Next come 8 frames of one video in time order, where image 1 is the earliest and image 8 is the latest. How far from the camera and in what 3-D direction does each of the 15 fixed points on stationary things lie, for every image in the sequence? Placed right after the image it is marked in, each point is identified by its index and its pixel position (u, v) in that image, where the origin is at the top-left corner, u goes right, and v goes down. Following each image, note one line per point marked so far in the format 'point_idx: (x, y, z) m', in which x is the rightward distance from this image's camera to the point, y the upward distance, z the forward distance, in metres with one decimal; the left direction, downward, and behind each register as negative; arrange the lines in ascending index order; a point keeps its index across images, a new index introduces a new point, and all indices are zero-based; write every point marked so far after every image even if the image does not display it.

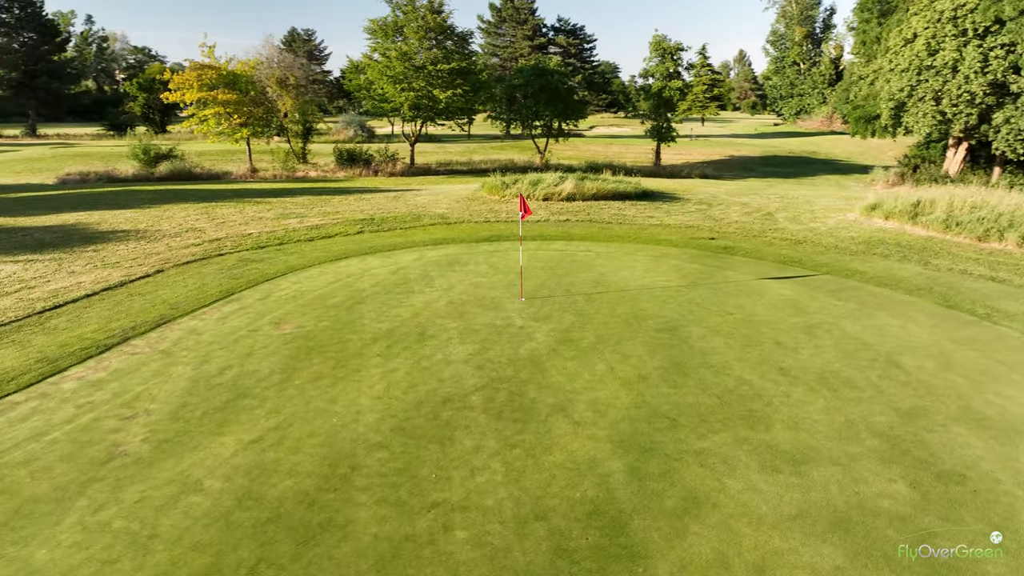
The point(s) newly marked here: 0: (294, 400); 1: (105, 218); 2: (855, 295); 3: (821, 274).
0: (-2.5, -1.3, +8.0) m
1: (-11.0, +1.8, +19.3) m
2: (+5.7, -0.2, +11.9) m
3: (+5.8, +0.2, +13.3) m
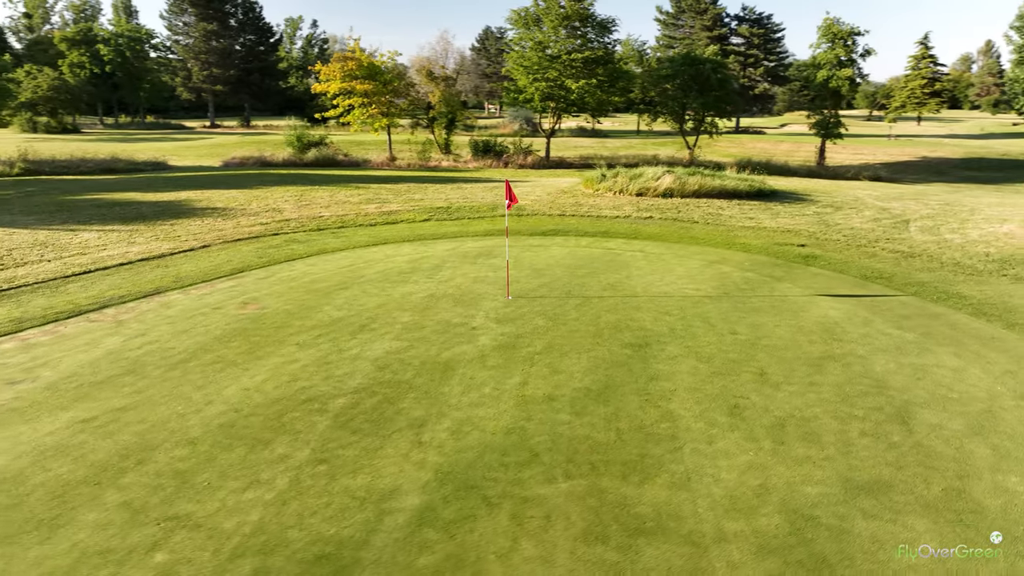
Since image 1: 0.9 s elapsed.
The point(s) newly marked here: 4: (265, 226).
0: (-3.7, -1.0, +7.6) m
1: (-8.7, +2.6, +20.7) m
2: (+5.4, -0.5, +9.2) m
3: (+5.9, -0.1, +10.6) m
4: (-5.9, +1.5, +17.0) m
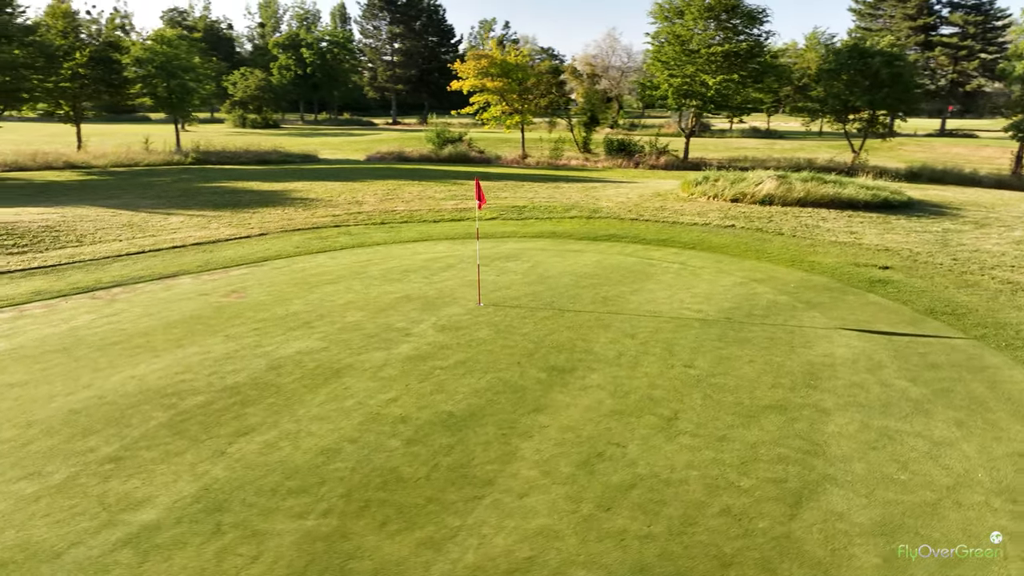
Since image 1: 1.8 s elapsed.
0: (-4.8, -0.8, +7.9) m
1: (-6.1, +3.0, +21.8) m
2: (+4.4, -1.0, +7.2) m
3: (+5.3, -0.6, +8.4) m
4: (-4.4, +1.7, +17.5) m
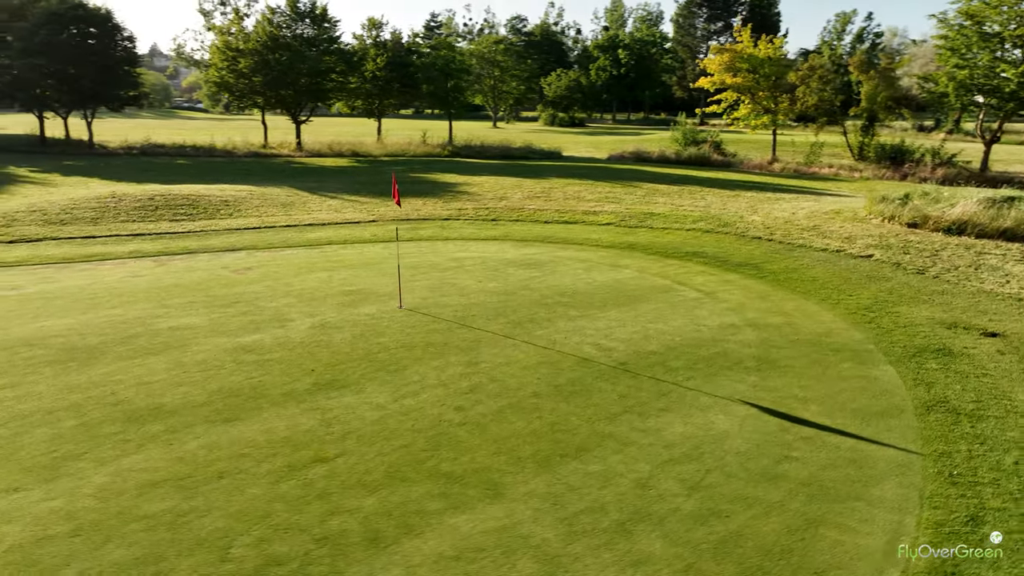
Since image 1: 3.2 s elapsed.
0: (-6.3, -0.3, +9.6) m
1: (-0.8, +3.3, +22.4) m
2: (+1.6, -1.5, +4.8) m
3: (+2.9, -1.3, +5.5) m
4: (-1.4, +1.9, +17.9) m
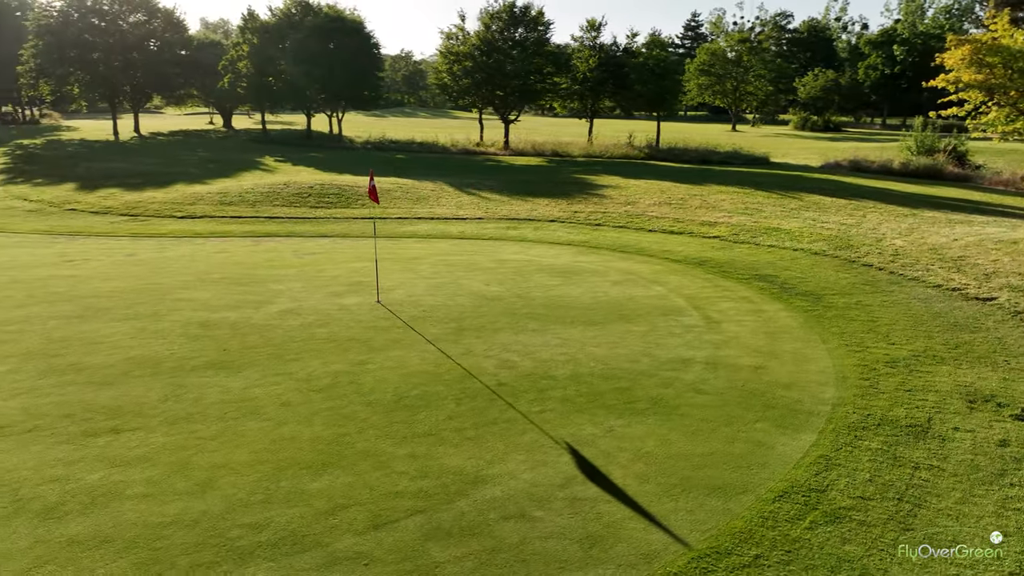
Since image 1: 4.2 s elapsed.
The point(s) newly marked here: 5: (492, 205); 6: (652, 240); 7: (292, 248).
0: (-6.2, +0.2, +11.3) m
1: (+3.7, +3.0, +21.5) m
2: (-0.7, -1.6, +4.2) m
3: (+0.8, -1.5, +4.4) m
4: (+1.4, +1.8, +17.5) m
5: (-0.5, +2.2, +19.0) m
6: (+2.8, +1.0, +14.4) m
7: (-4.2, +0.8, +13.5) m
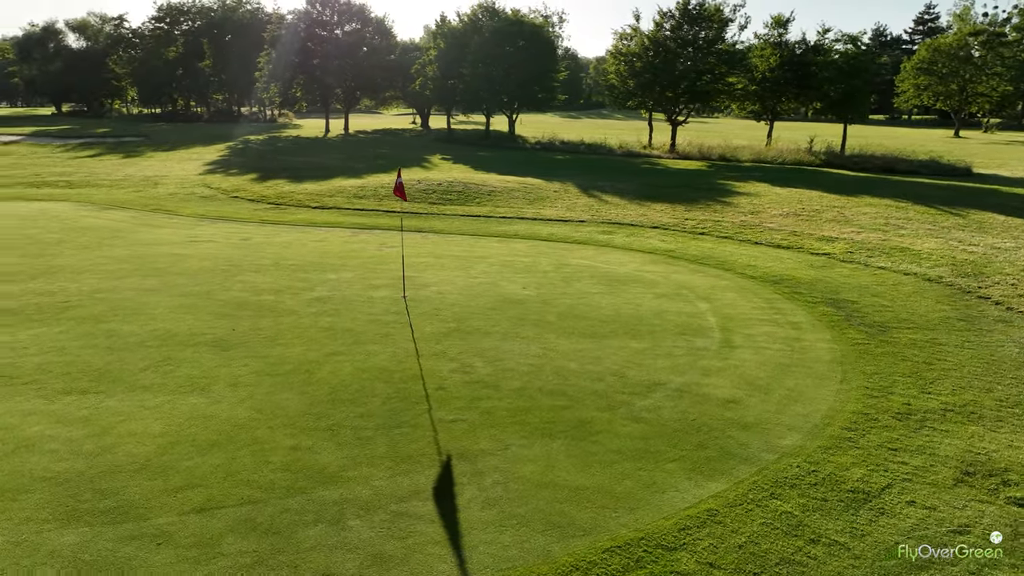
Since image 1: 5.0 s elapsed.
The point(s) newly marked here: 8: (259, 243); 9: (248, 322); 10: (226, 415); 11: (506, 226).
0: (-5.2, +0.6, +12.7) m
1: (+7.2, +2.5, +19.8) m
2: (-1.9, -1.5, +4.3) m
3: (-0.4, -1.6, +4.1) m
4: (+3.9, +1.5, +16.5) m
5: (+2.4, +2.1, +18.5) m
6: (+4.3, +0.6, +13.2) m
7: (-2.6, +0.9, +14.2) m
8: (-5.0, +0.9, +14.1) m
9: (-3.2, -0.4, +8.7) m
10: (-2.4, -1.1, +6.1) m
11: (-0.2, +1.4, +16.0) m
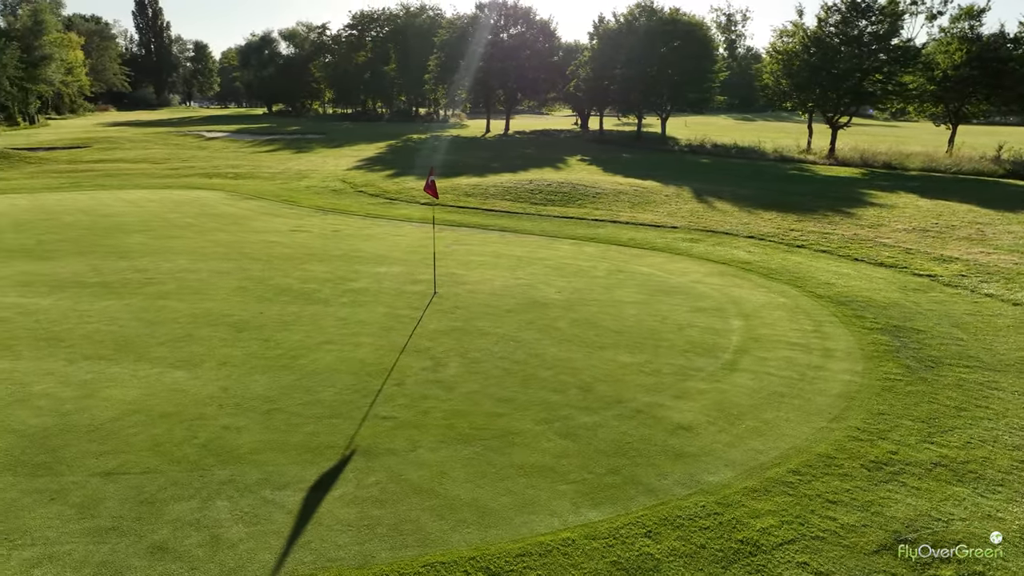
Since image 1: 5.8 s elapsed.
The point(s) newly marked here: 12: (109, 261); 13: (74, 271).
0: (-4.0, +0.8, +13.6) m
1: (+9.8, +2.0, +17.7) m
2: (-2.9, -1.4, +4.7) m
3: (-1.5, -1.6, +4.2) m
4: (+5.7, +1.2, +15.2) m
5: (+4.9, +1.8, +17.5) m
6: (+5.4, +0.3, +11.9) m
7: (-1.1, +1.0, +14.5) m
8: (-3.4, +1.1, +15.0) m
9: (-3.0, -0.3, +9.3) m
10: (-2.9, -0.9, +6.6) m
11: (+1.7, +1.3, +15.7) m
12: (-7.1, +0.5, +12.7) m
13: (-7.3, +0.3, +11.9) m
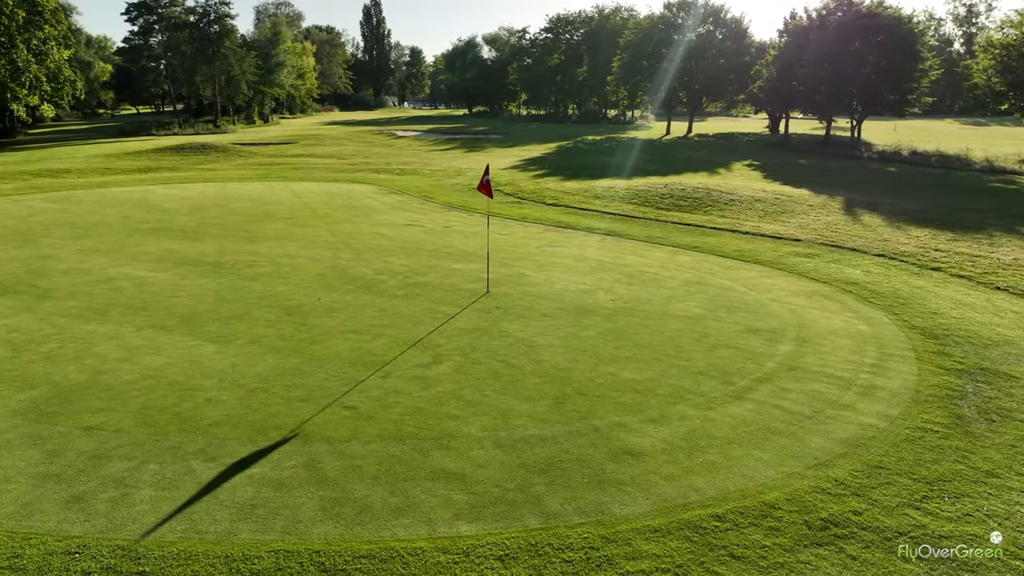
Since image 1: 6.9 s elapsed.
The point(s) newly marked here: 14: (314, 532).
0: (-2.2, +1.0, +14.3) m
1: (+12.2, +1.1, +14.7) m
2: (-3.5, -1.2, +5.4) m
3: (-2.3, -1.5, +4.5) m
4: (+7.7, +0.7, +13.4) m
5: (+7.4, +1.3, +15.8) m
6: (+6.4, -0.1, +10.3) m
7: (+0.8, +1.0, +14.4) m
8: (-1.3, +1.2, +15.5) m
9: (-2.4, -0.1, +9.8) m
10: (-3.0, -0.8, +7.2) m
11: (+3.9, +1.1, +14.9) m
12: (-5.4, +0.9, +14.2) m
13: (-5.8, +0.7, +13.5) m
14: (-1.2, -1.5, +4.3) m
